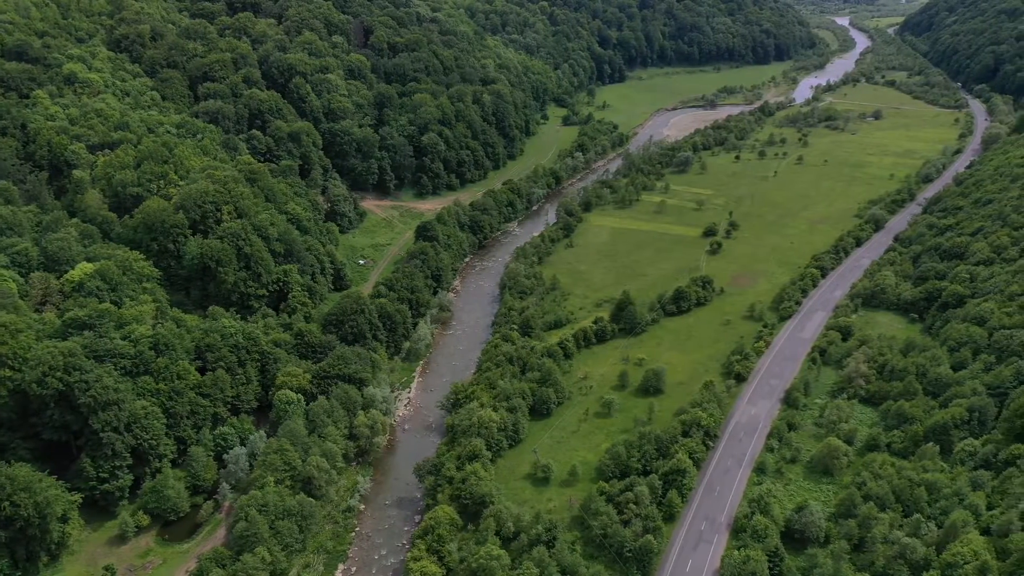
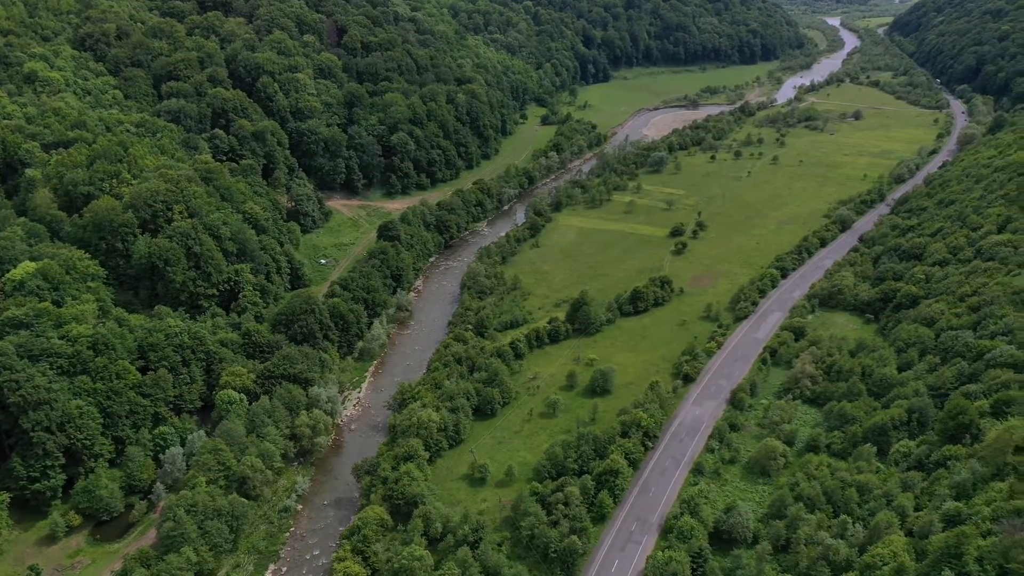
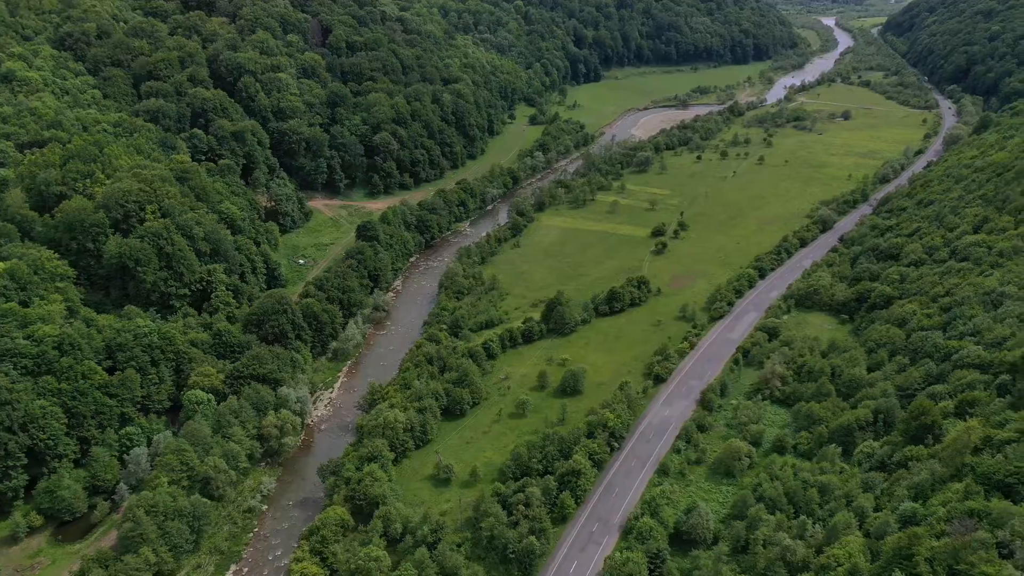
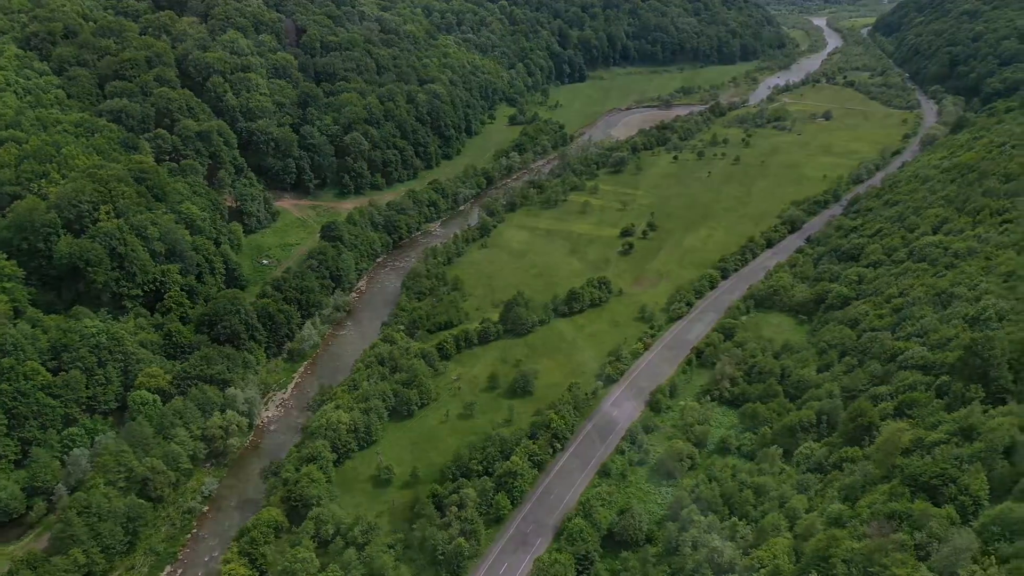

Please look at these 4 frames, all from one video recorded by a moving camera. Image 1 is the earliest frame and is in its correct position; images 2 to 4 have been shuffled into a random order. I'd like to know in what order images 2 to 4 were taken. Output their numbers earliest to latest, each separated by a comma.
2, 3, 4
